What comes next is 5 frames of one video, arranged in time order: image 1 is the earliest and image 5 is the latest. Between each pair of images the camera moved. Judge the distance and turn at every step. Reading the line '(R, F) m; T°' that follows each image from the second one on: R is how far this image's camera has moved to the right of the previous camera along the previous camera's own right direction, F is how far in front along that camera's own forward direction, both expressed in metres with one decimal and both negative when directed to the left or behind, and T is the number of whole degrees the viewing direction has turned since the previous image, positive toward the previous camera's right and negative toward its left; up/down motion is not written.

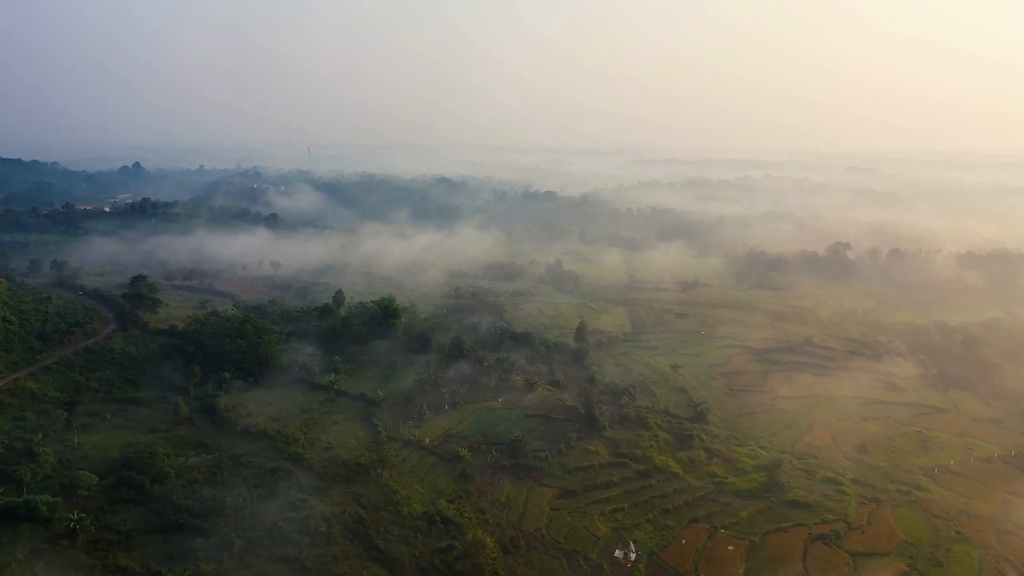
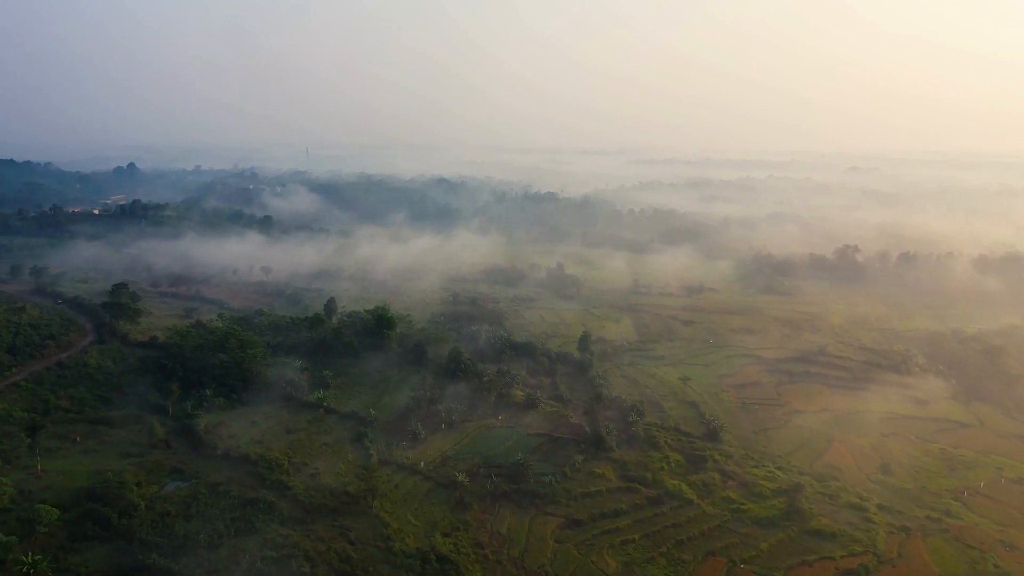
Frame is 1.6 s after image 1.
(-0.1, +2.0) m; 0°
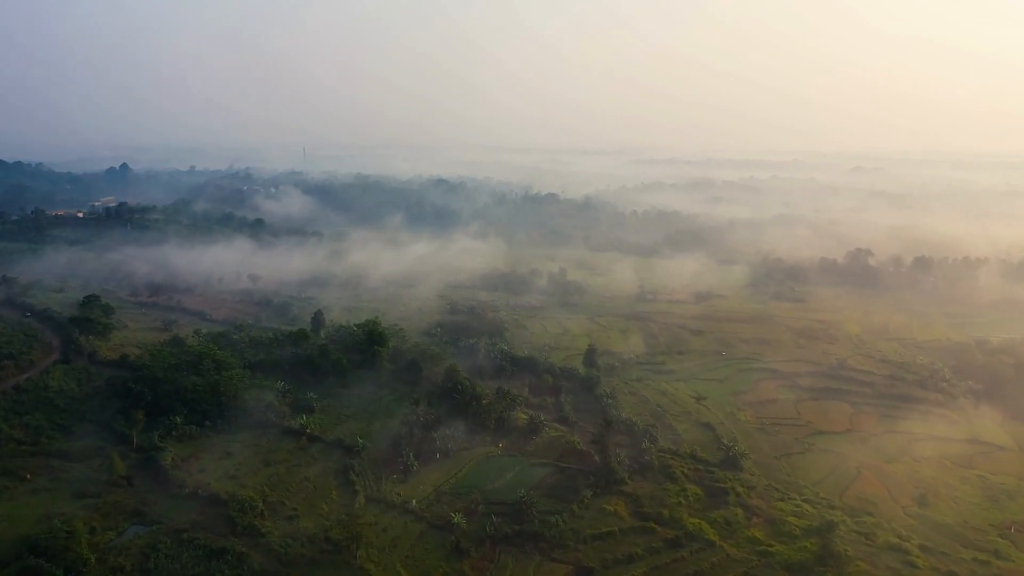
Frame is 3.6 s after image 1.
(-0.1, +2.6) m; 0°
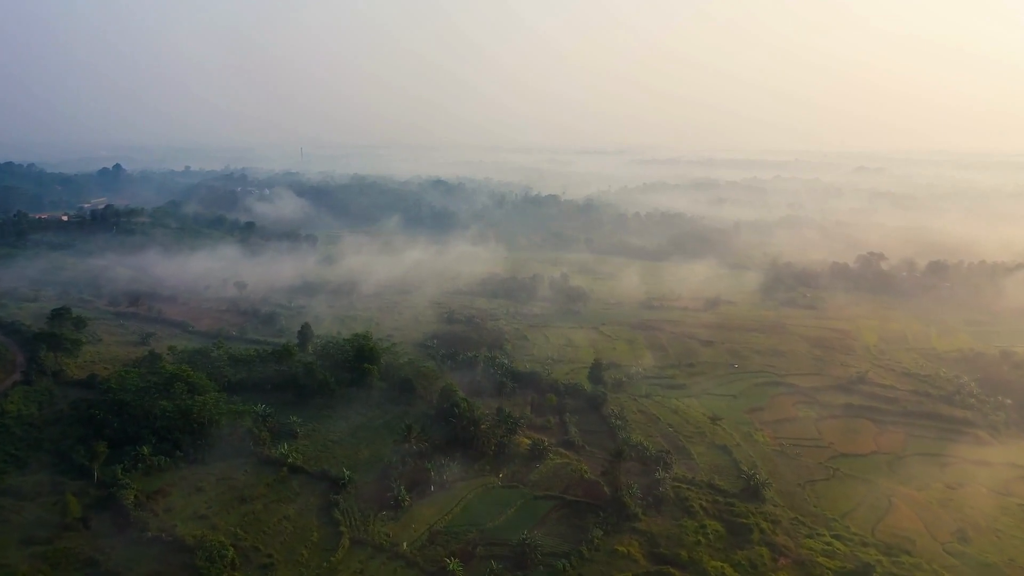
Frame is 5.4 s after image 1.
(-0.1, +2.4) m; 0°
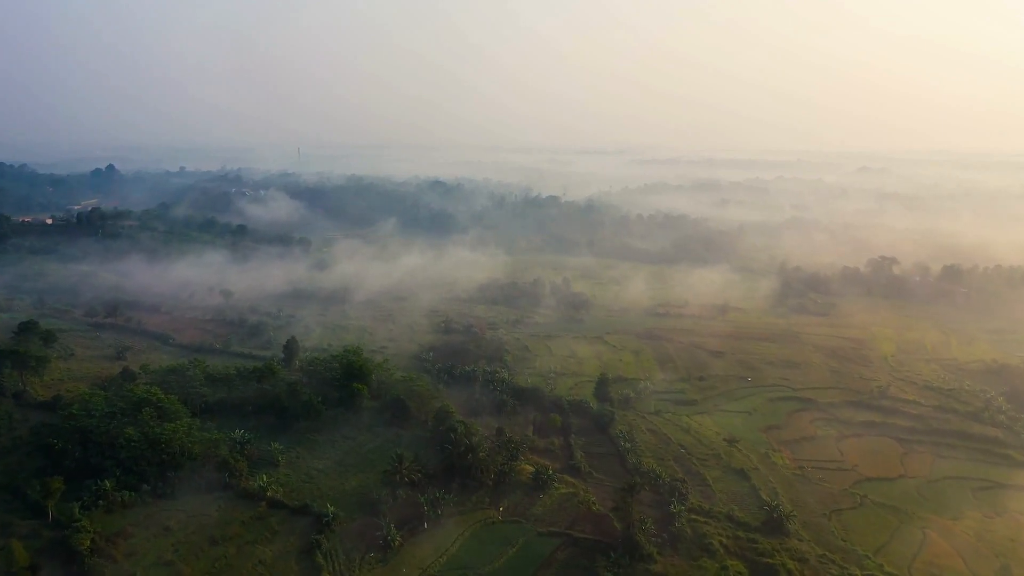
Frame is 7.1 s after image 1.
(-0.1, +2.2) m; 0°
